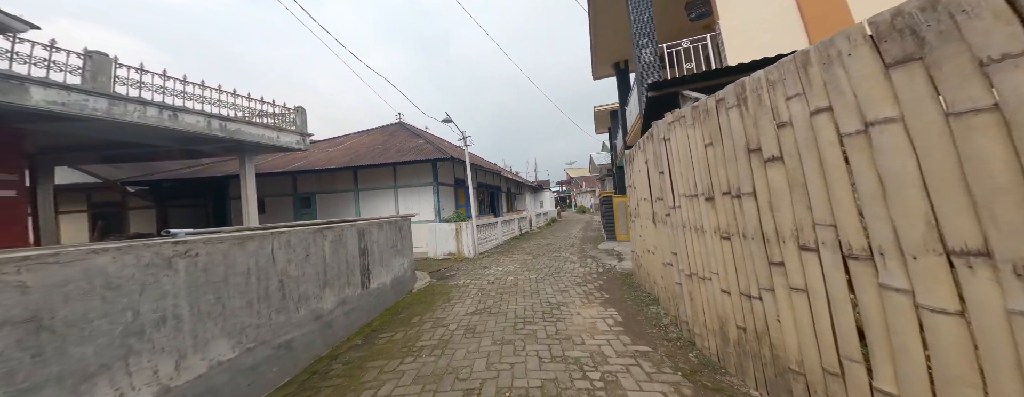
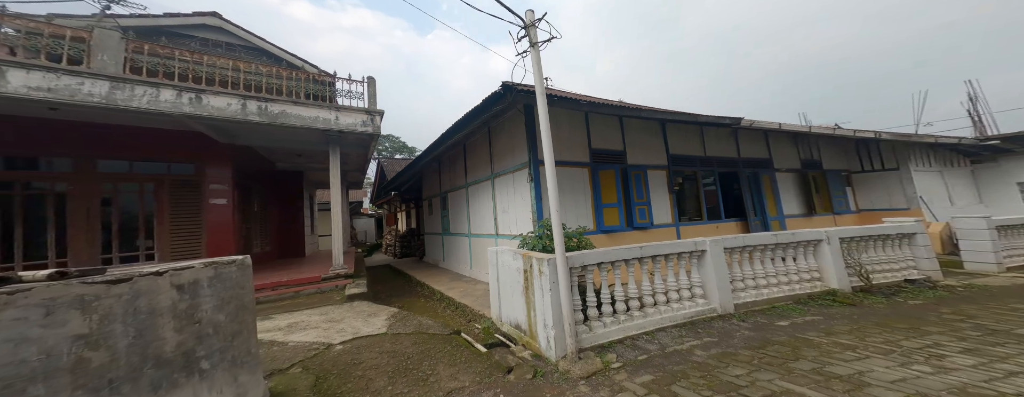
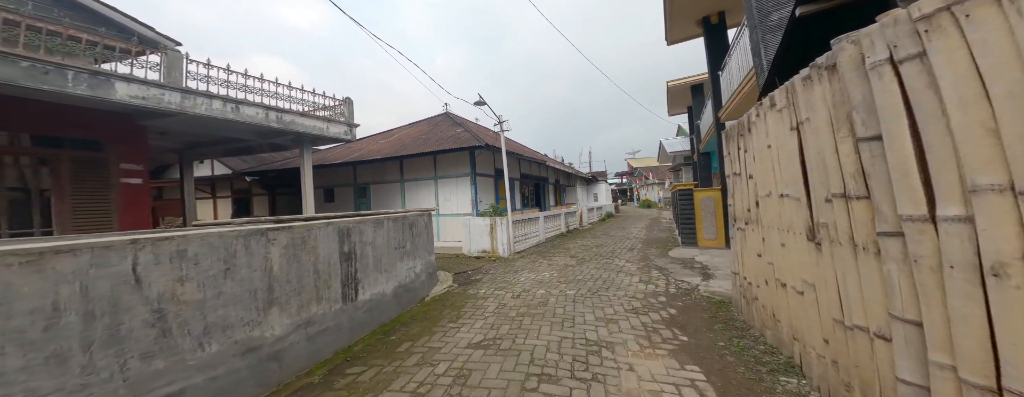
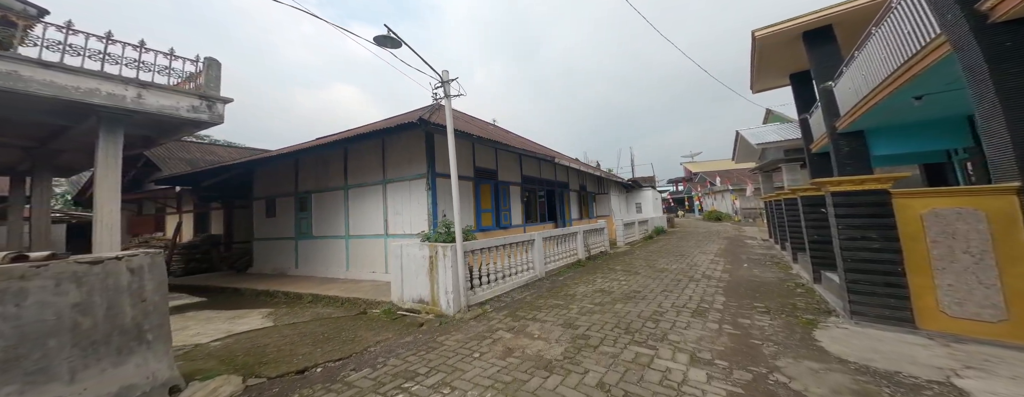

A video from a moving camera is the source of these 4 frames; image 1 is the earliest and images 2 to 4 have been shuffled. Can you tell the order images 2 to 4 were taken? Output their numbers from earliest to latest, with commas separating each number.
3, 4, 2
